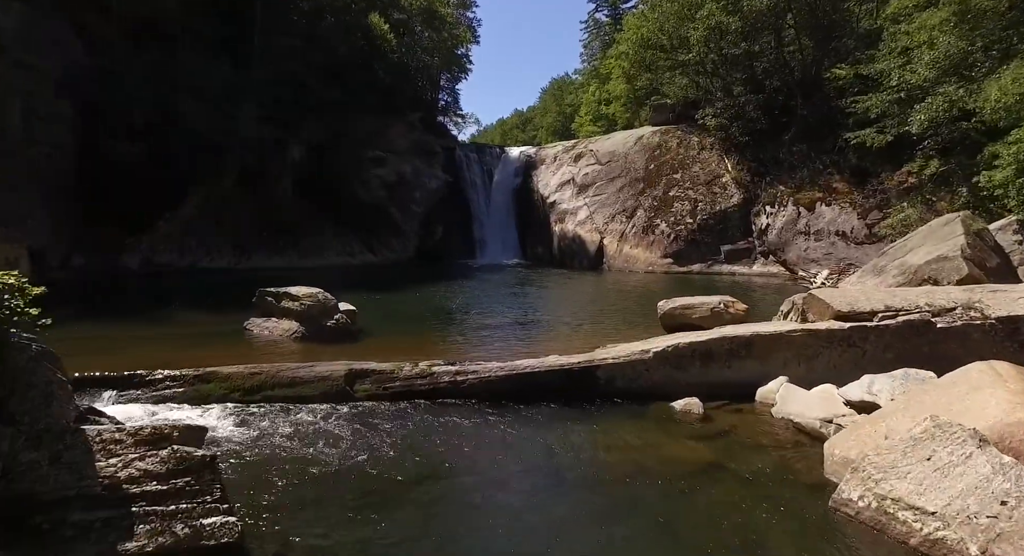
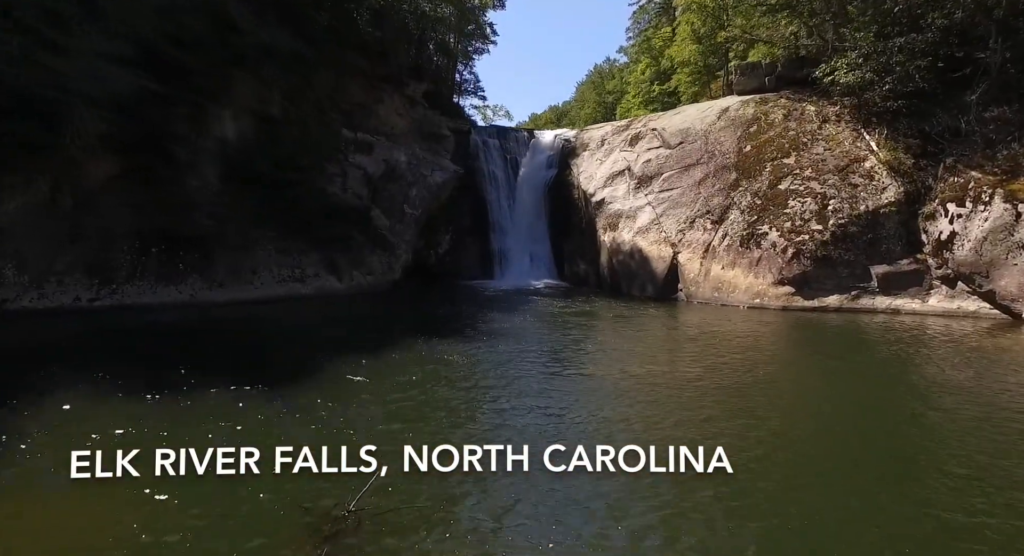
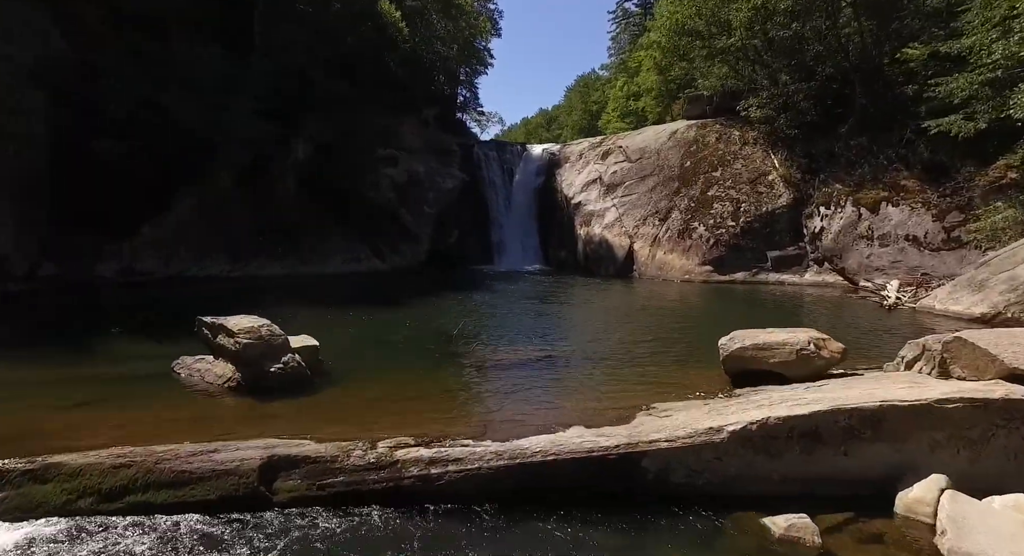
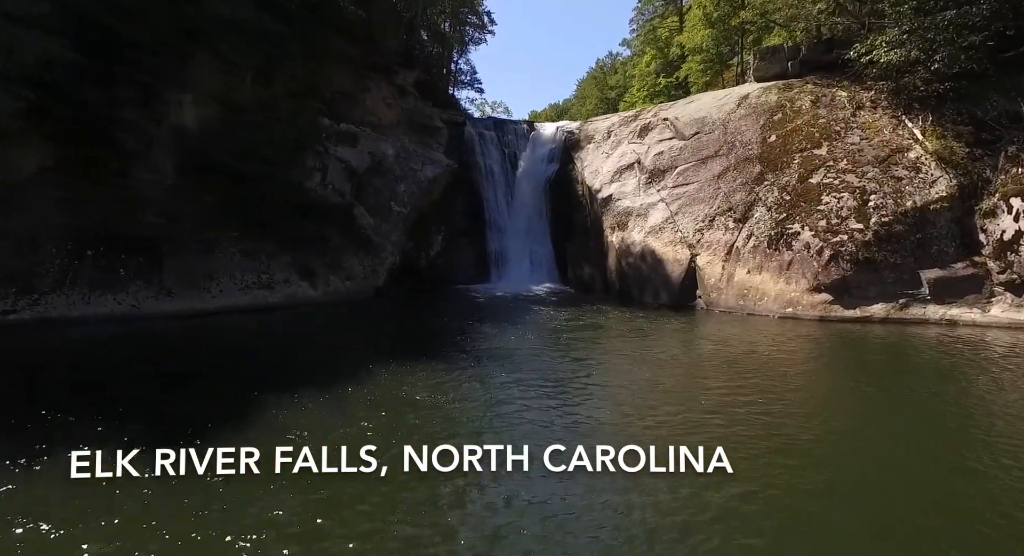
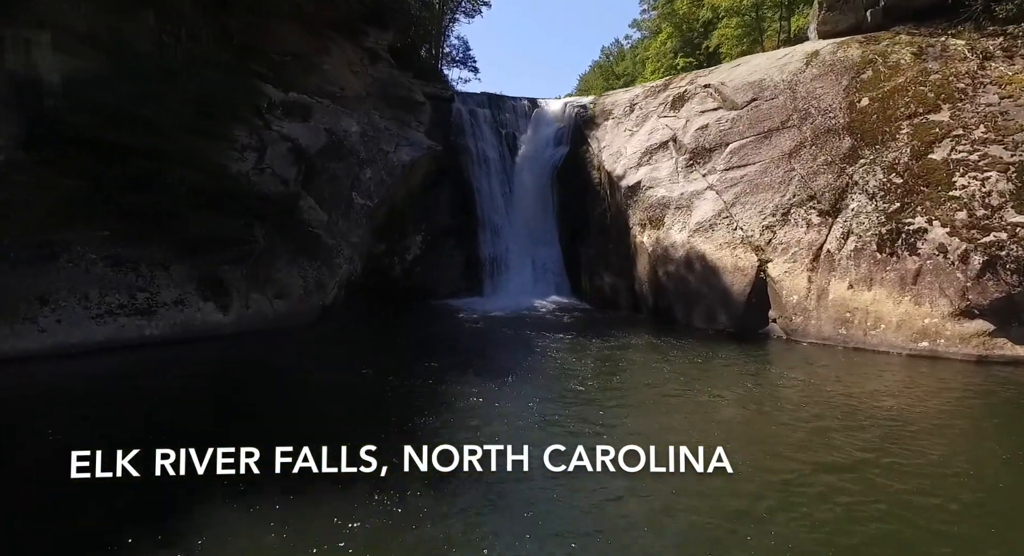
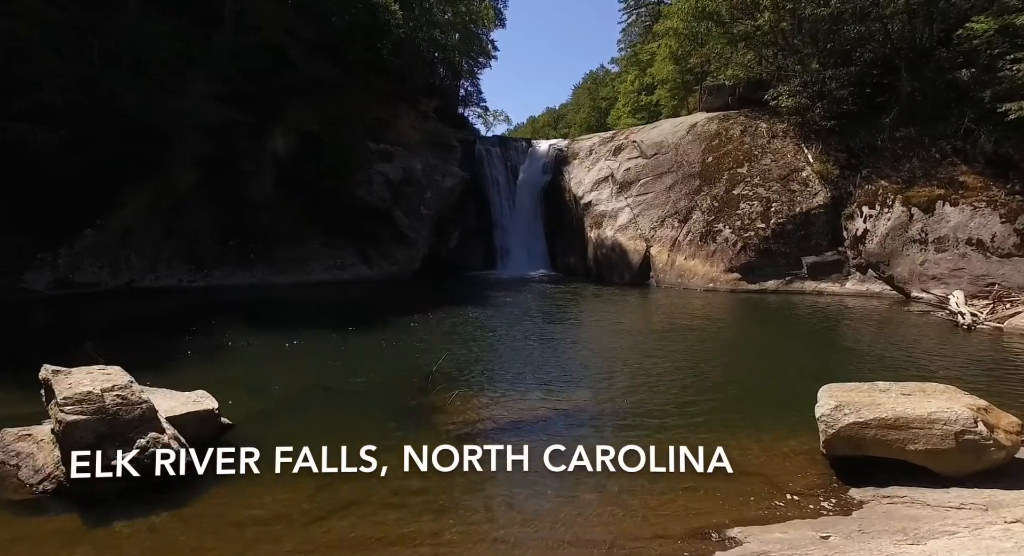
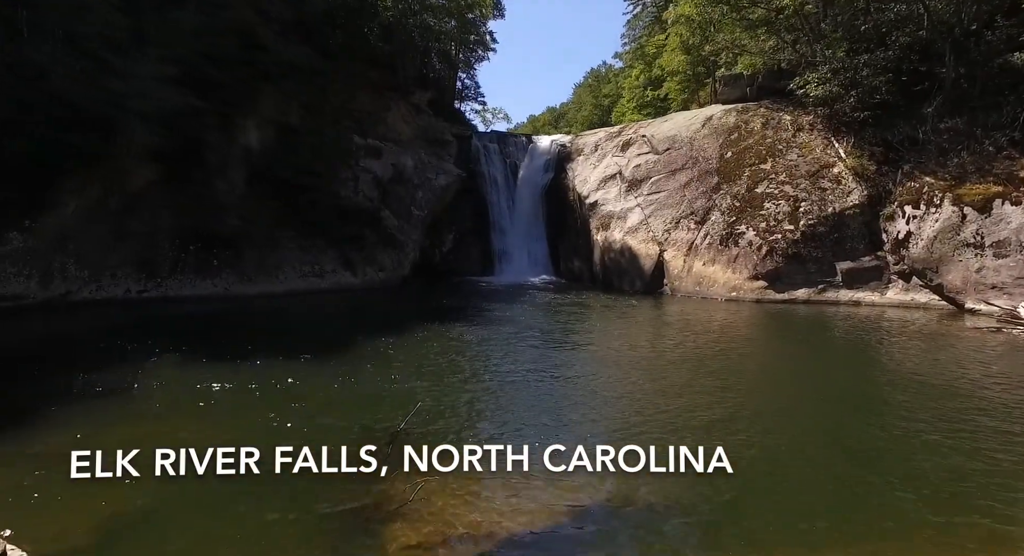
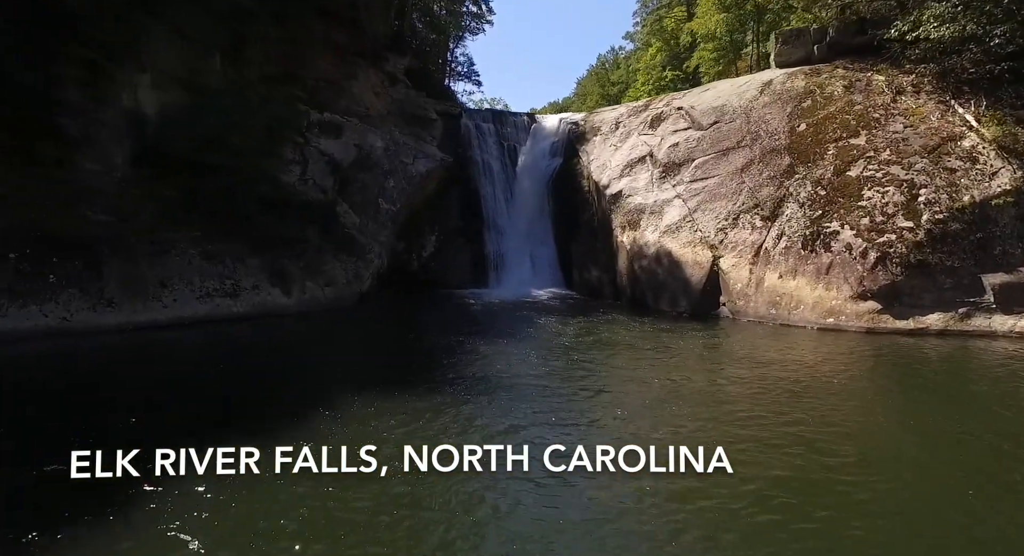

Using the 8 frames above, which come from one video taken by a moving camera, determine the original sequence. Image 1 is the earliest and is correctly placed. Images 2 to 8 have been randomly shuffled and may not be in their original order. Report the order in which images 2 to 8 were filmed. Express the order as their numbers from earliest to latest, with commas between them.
3, 6, 7, 2, 4, 8, 5
